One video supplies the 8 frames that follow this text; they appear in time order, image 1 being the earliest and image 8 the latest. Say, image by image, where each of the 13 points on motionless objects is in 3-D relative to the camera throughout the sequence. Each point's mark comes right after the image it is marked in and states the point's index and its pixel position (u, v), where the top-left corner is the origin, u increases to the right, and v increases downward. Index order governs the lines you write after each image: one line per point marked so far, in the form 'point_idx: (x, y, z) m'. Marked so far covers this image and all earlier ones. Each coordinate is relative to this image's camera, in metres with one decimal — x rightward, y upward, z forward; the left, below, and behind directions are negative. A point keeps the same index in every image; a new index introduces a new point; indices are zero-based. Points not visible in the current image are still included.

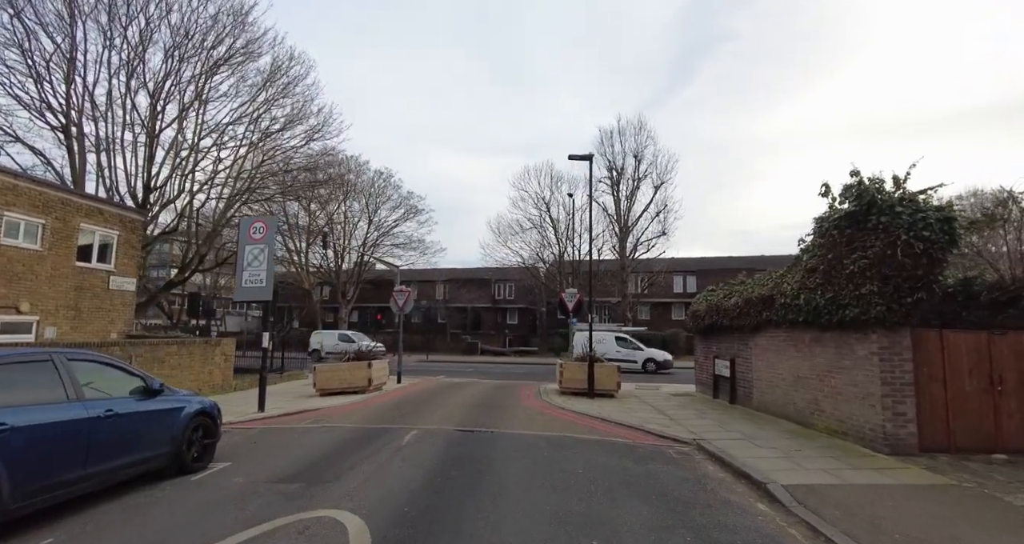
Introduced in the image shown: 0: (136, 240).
0: (-11.8, +1.0, +18.2) m
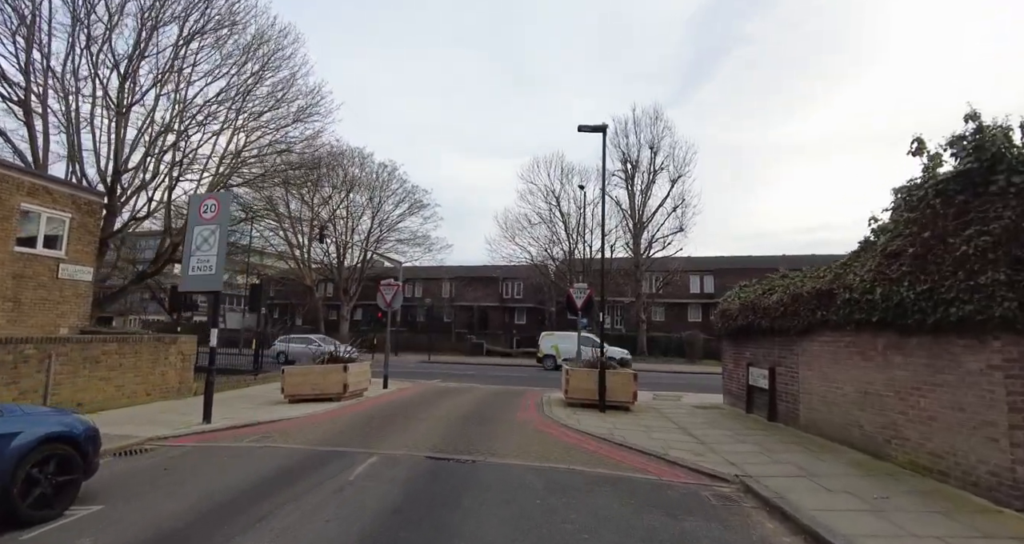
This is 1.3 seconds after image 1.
0: (-11.8, +1.3, +16.3) m
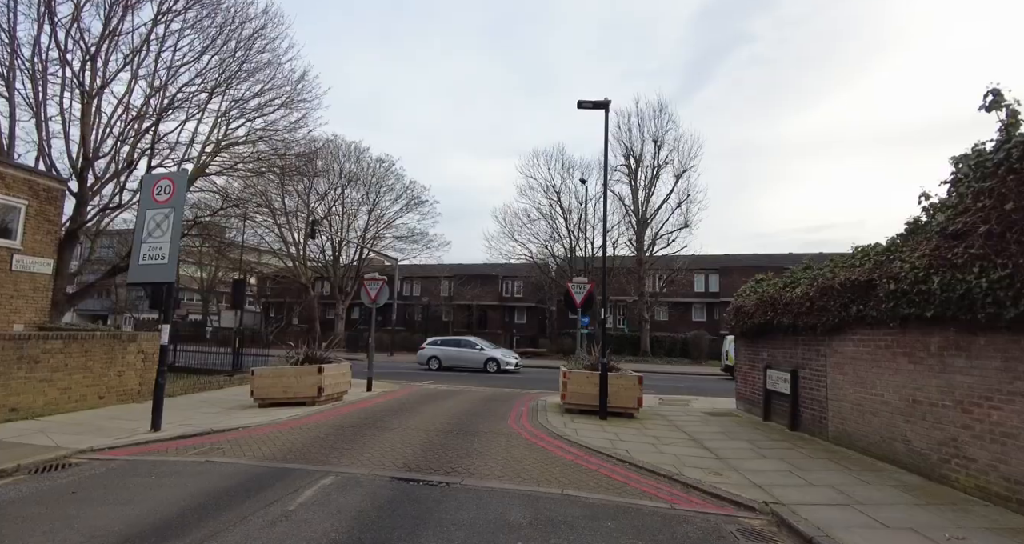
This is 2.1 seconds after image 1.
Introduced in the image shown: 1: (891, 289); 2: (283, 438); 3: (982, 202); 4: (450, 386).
0: (-12.0, +1.5, +15.1) m
1: (+4.6, -0.2, +7.0) m
2: (-3.6, -2.6, +9.0) m
3: (+4.7, +0.7, +5.9) m
4: (-2.0, -3.8, +19.2) m
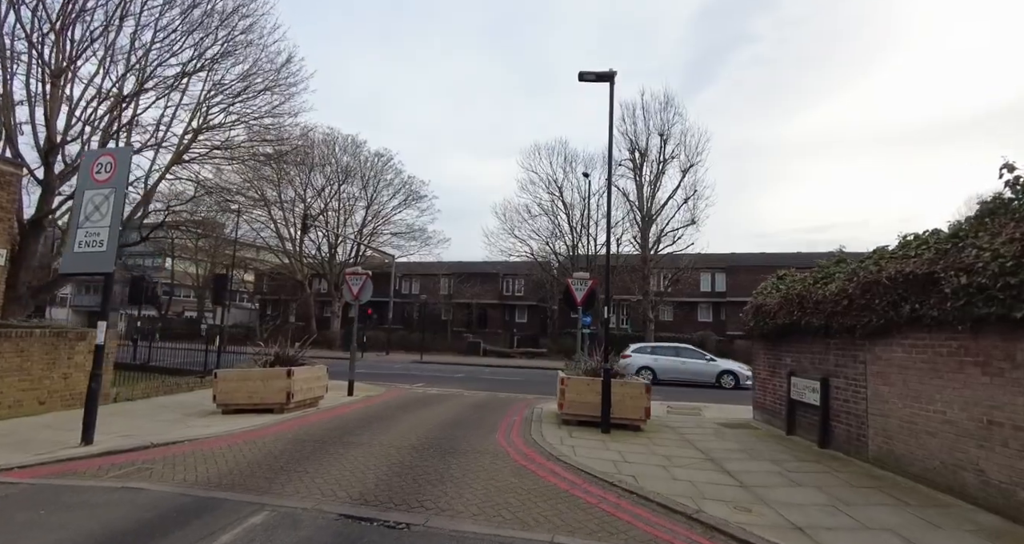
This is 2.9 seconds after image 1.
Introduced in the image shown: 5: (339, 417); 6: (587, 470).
0: (-12.1, +1.7, +13.8) m
1: (+4.4, -0.1, +5.7) m
2: (-3.7, -2.4, +7.7) m
3: (+4.6, +0.8, +4.5) m
4: (-2.2, -3.6, +17.9) m
5: (-3.4, -2.8, +11.3) m
6: (+0.9, -2.3, +6.8) m
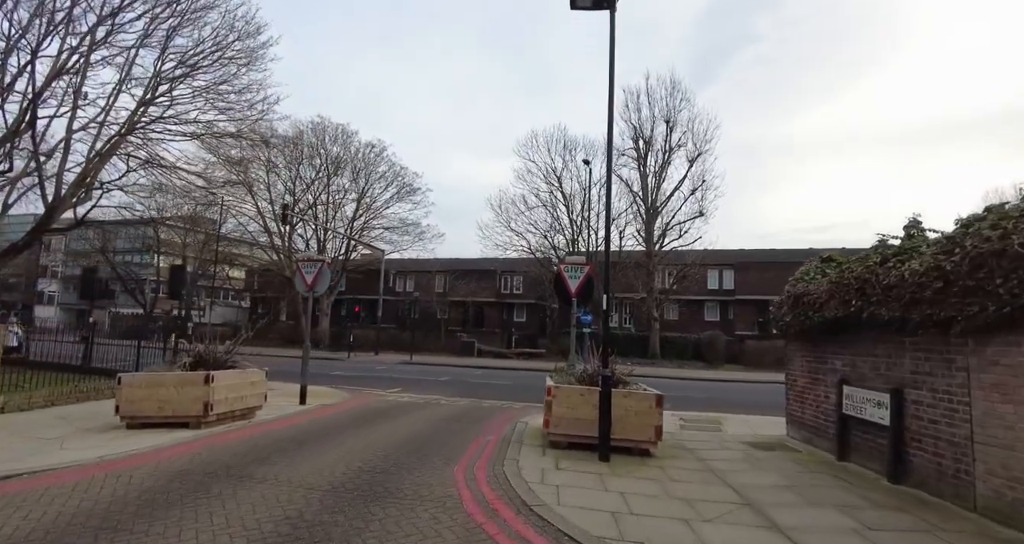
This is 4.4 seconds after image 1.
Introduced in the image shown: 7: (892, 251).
0: (-12.4, +2.1, +11.6) m
1: (+4.0, +0.2, +3.4) m
2: (-4.1, -2.1, +5.4) m
3: (+4.1, +1.1, +2.3) m
4: (-2.5, -3.3, +15.7) m
5: (-3.8, -2.5, +9.1) m
6: (+0.5, -2.0, +4.5) m
7: (+4.6, +0.3, +7.0) m
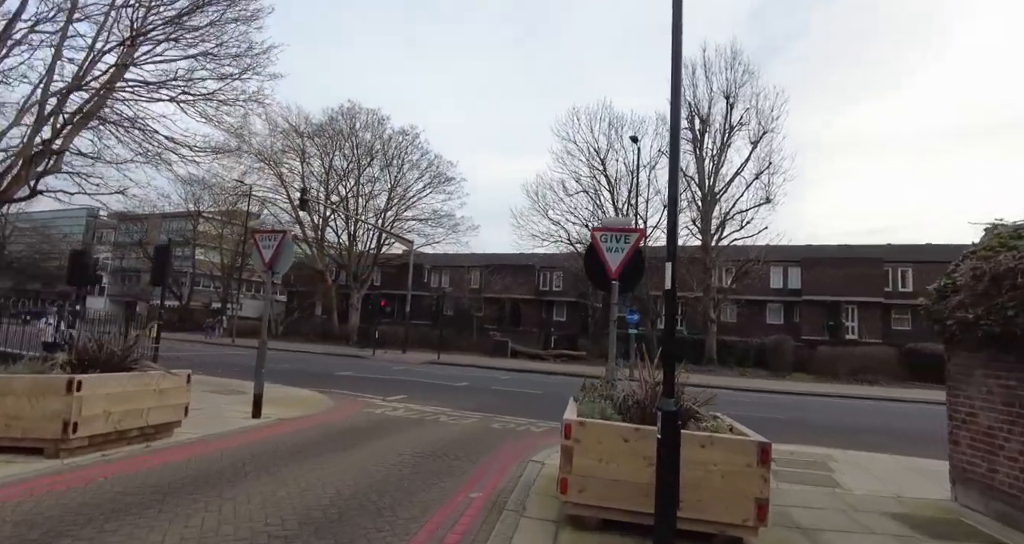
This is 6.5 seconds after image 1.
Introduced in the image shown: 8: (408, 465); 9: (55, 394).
0: (-12.1, +2.6, +9.4) m
1: (+3.6, +0.5, -0.1) m
2: (-4.4, -1.7, +2.5) m
3: (+3.7, +1.4, -1.3) m
4: (-2.0, -2.9, +12.6) m
5: (-3.7, -2.1, +6.1) m
6: (+0.2, -1.6, +1.3) m
7: (+4.5, +0.6, +3.4) m
8: (-1.1, -2.3, +6.7) m
9: (-4.9, -1.3, +6.3) m
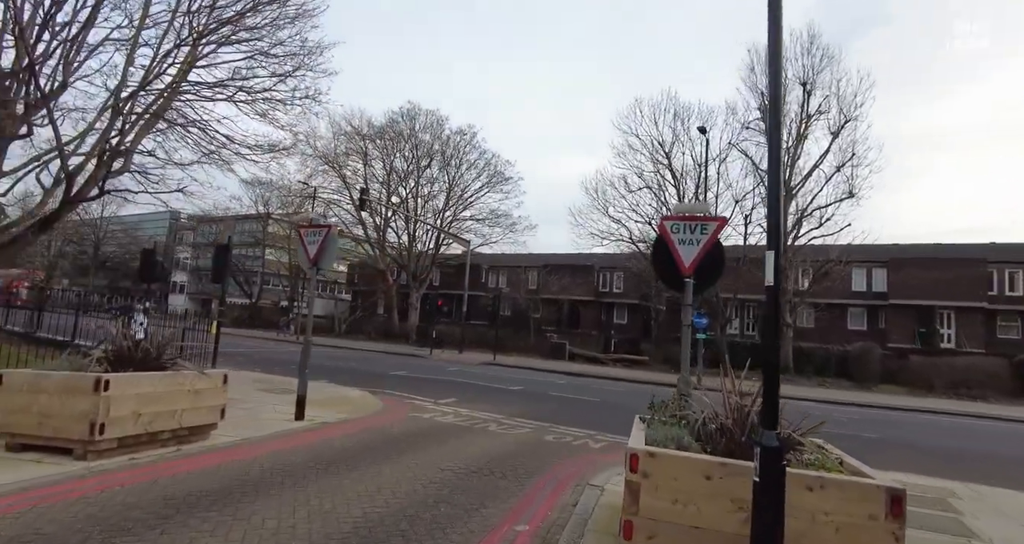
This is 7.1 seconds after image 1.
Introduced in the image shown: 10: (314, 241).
0: (-11.2, +2.7, +9.8) m
1: (+3.5, +0.6, -1.3) m
2: (-4.2, -1.6, +2.2) m
3: (+3.4, +1.5, -2.4) m
4: (-0.8, -2.9, +12.0) m
5: (-3.2, -2.0, +5.7) m
6: (+0.2, -1.6, +0.5) m
7: (+4.7, +0.6, +2.1) m
8: (-0.6, -2.2, +6.0) m
9: (-4.4, -1.2, +5.9) m
10: (-3.1, +0.5, +9.2) m
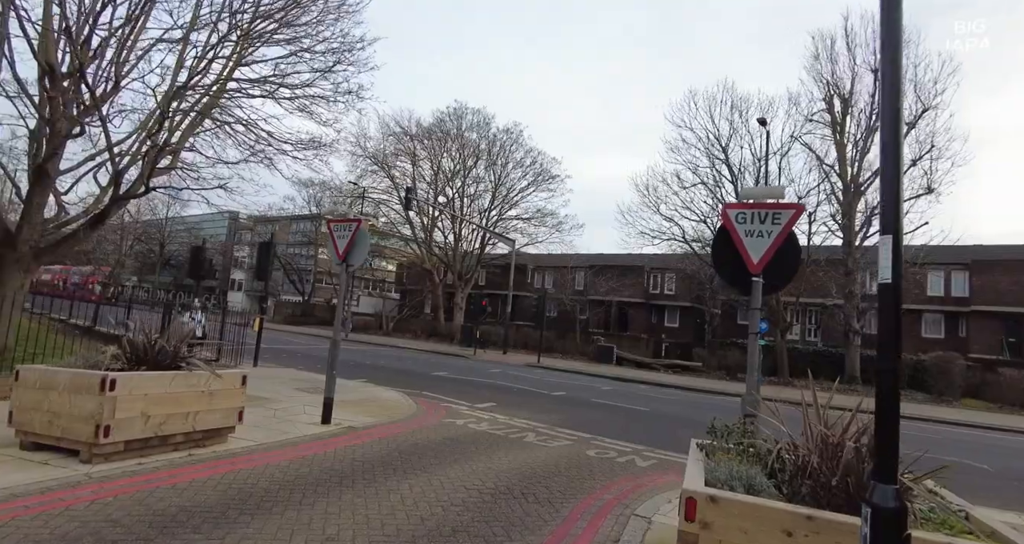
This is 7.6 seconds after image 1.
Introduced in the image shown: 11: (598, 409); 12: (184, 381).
0: (-10.5, +2.8, +10.0) m
1: (+3.2, +0.6, -2.3) m
2: (-4.2, -1.5, +1.8) m
3: (+3.0, +1.5, -3.4) m
4: (0.0, -2.8, +11.3) m
5: (-2.9, -2.0, +5.2) m
6: (0.0, -1.5, -0.3) m
7: (+4.7, +0.6, +1.0) m
8: (-0.3, -2.2, +5.3) m
9: (-4.0, -1.2, +5.6) m
10: (-2.5, +0.6, +8.7) m
11: (+1.9, -3.1, +12.9) m
12: (-3.5, -1.2, +6.2) m
